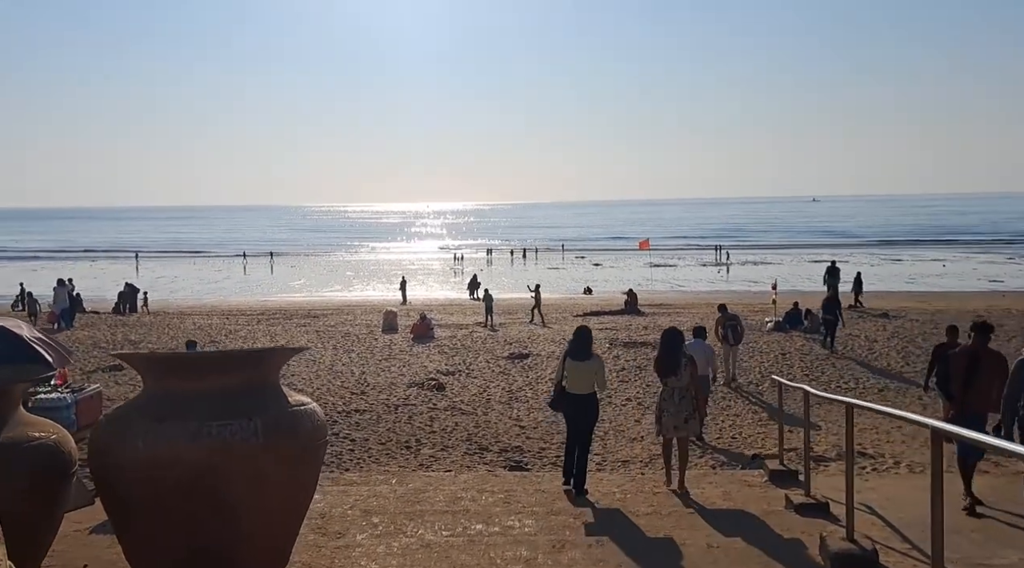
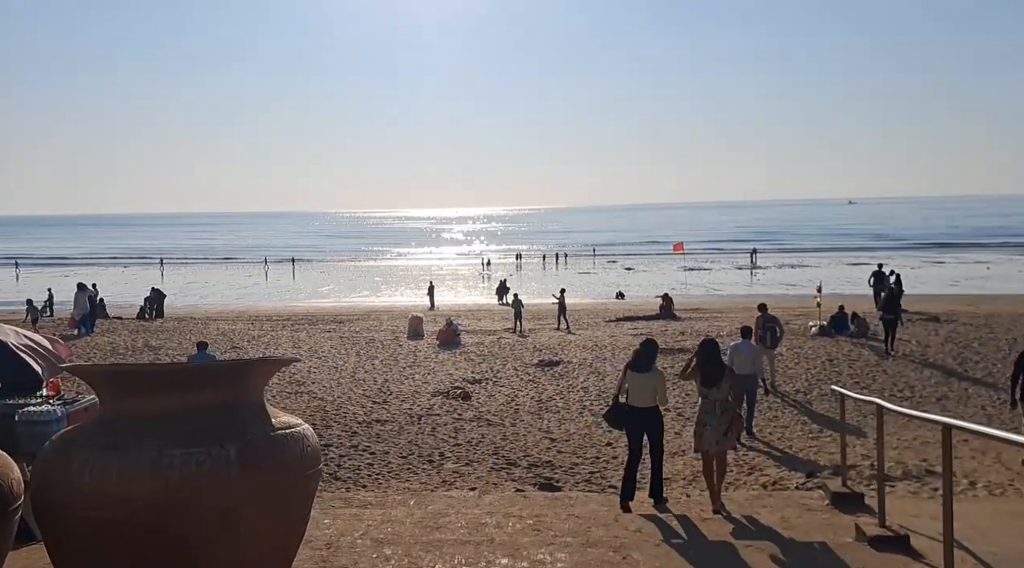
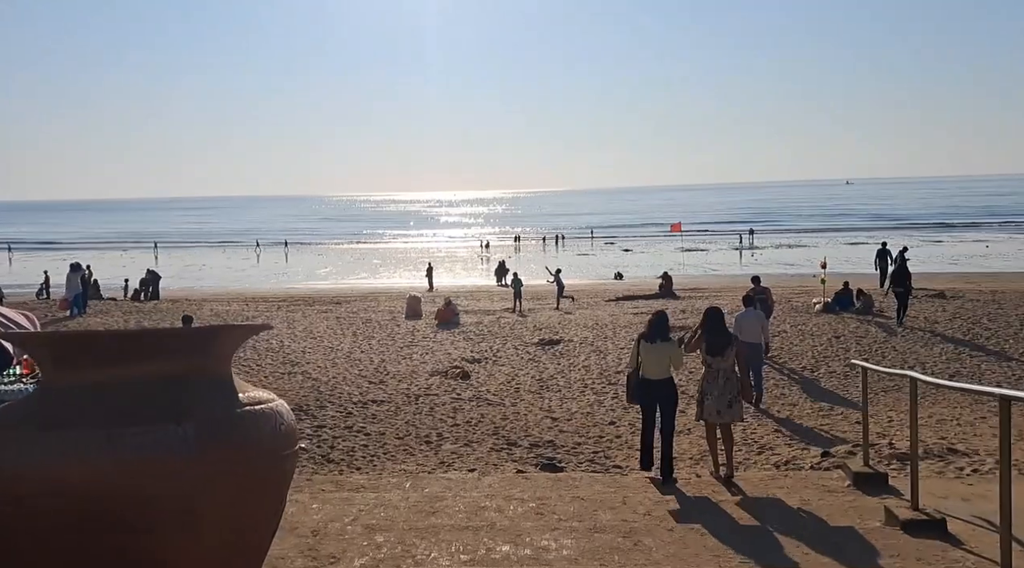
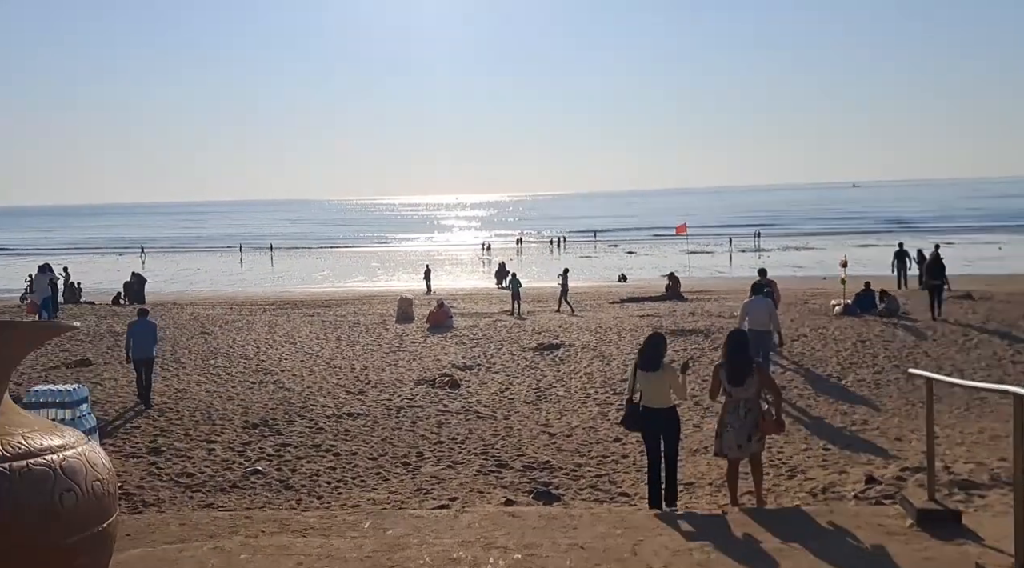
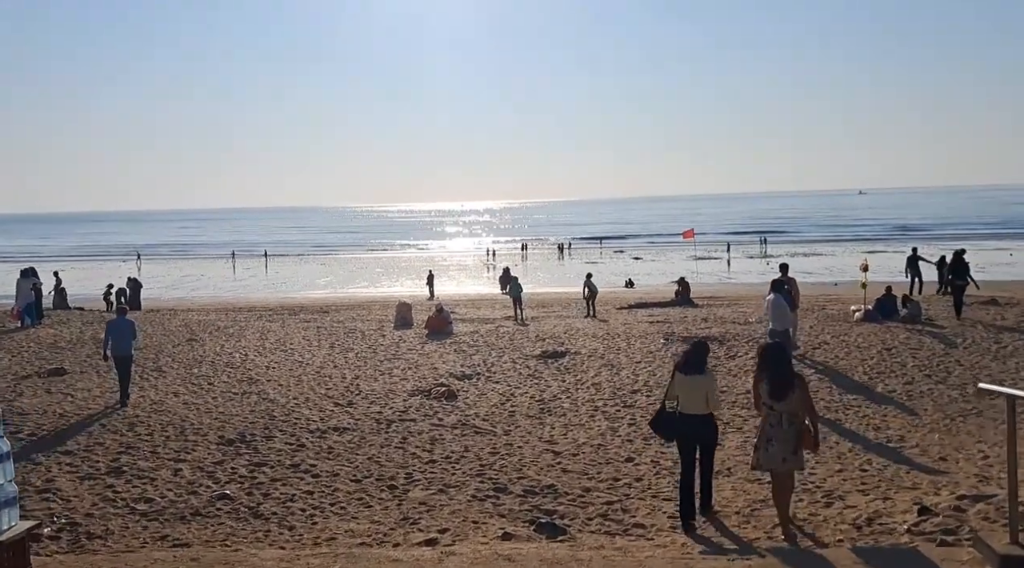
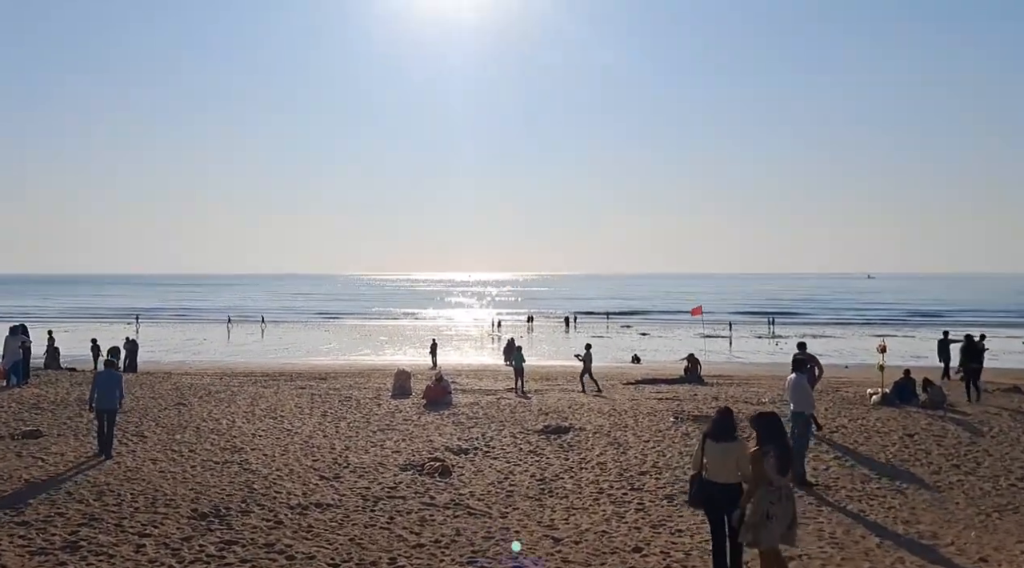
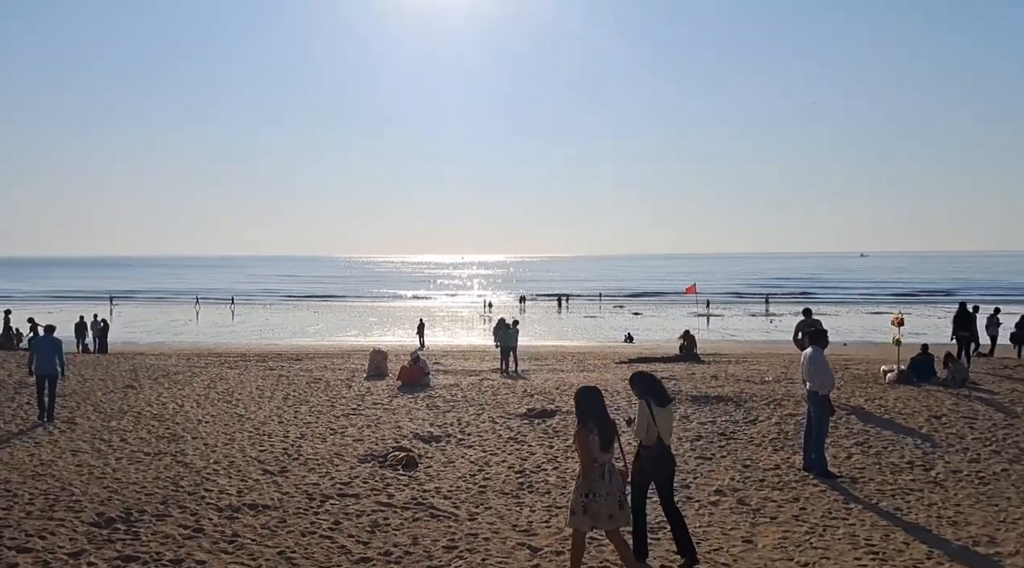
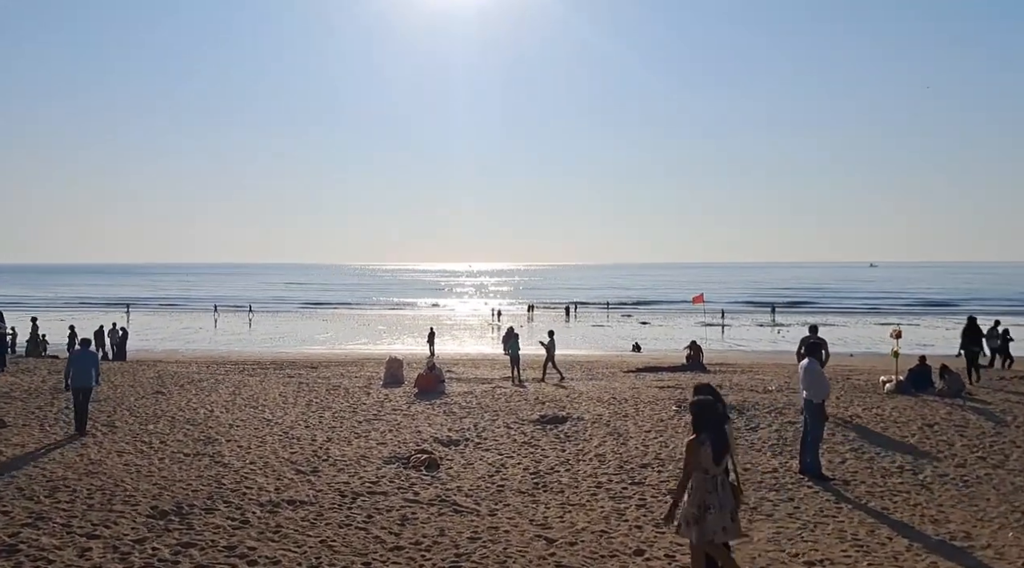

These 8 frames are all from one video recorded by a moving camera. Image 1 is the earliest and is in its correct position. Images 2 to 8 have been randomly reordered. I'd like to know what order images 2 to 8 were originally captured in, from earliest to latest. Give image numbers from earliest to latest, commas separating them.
2, 3, 4, 5, 6, 8, 7
